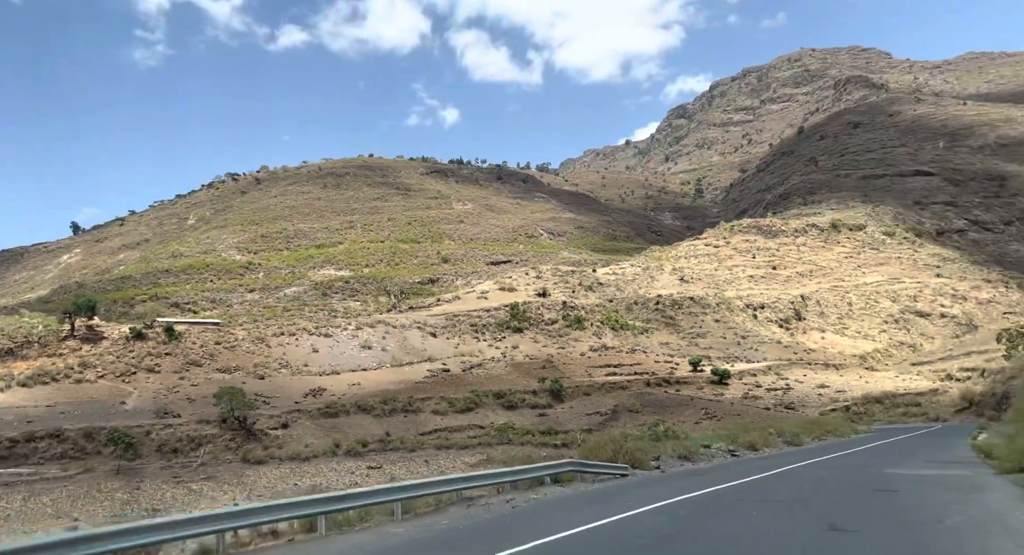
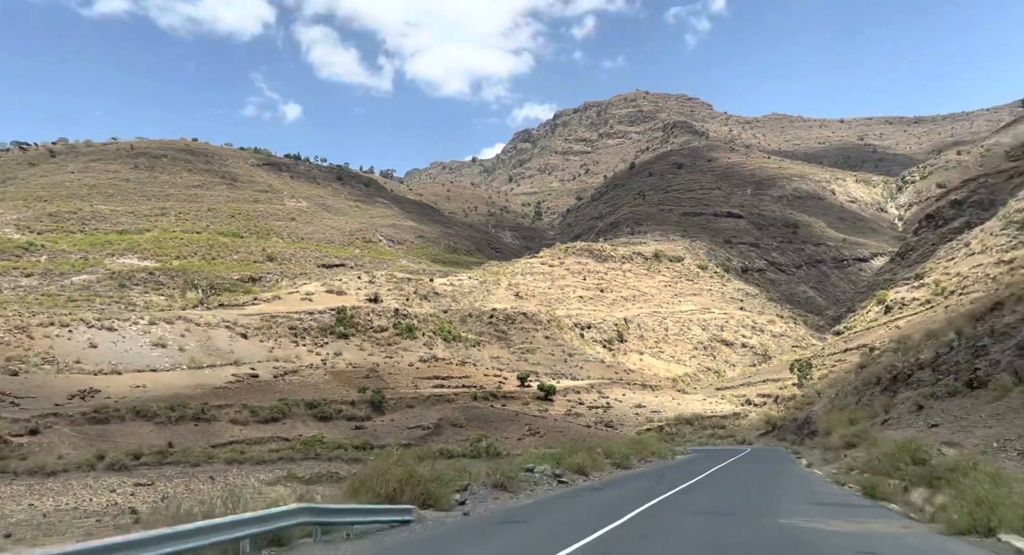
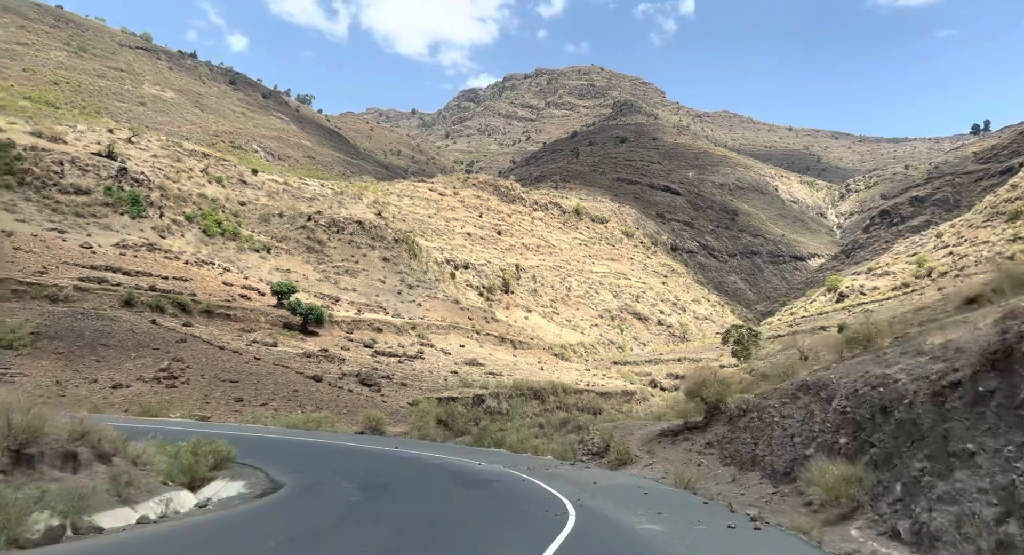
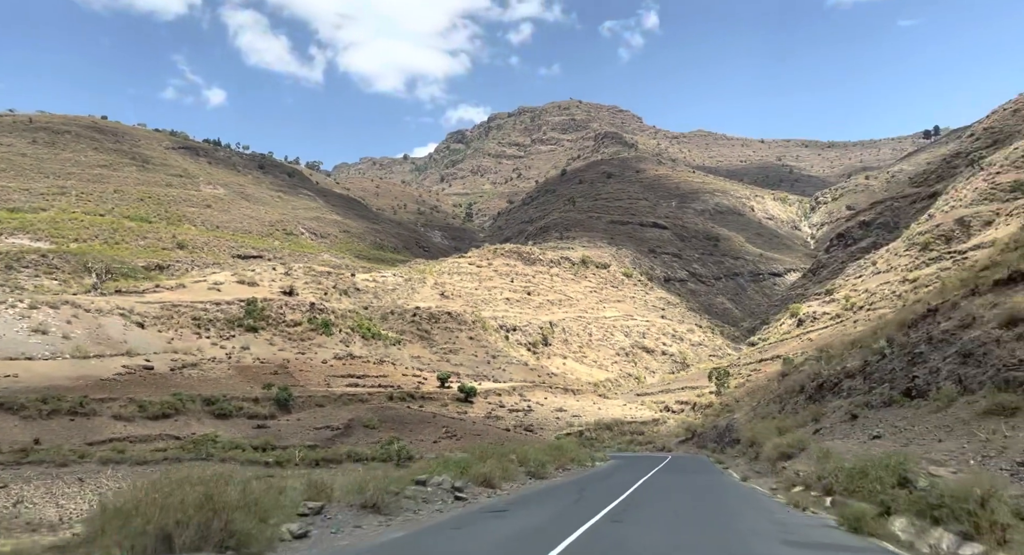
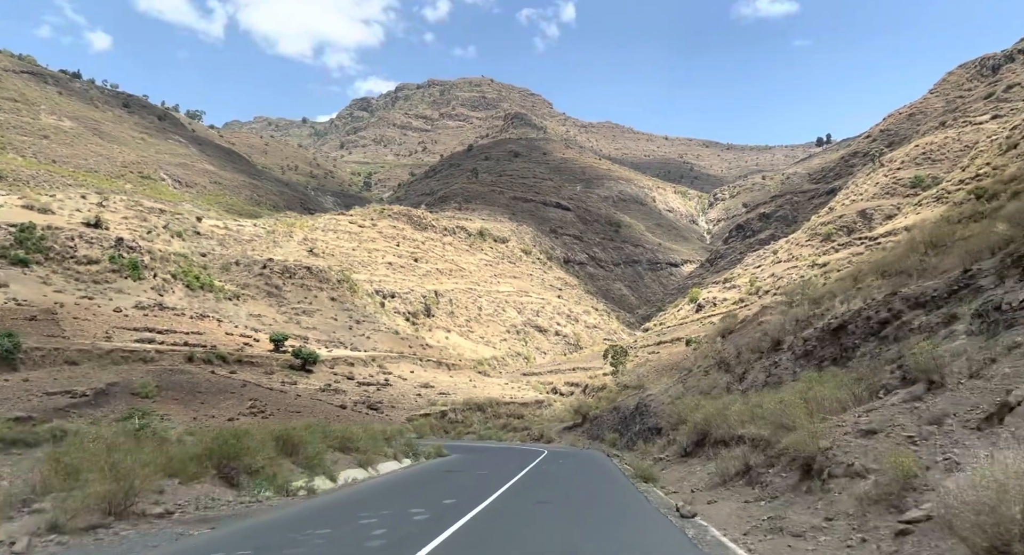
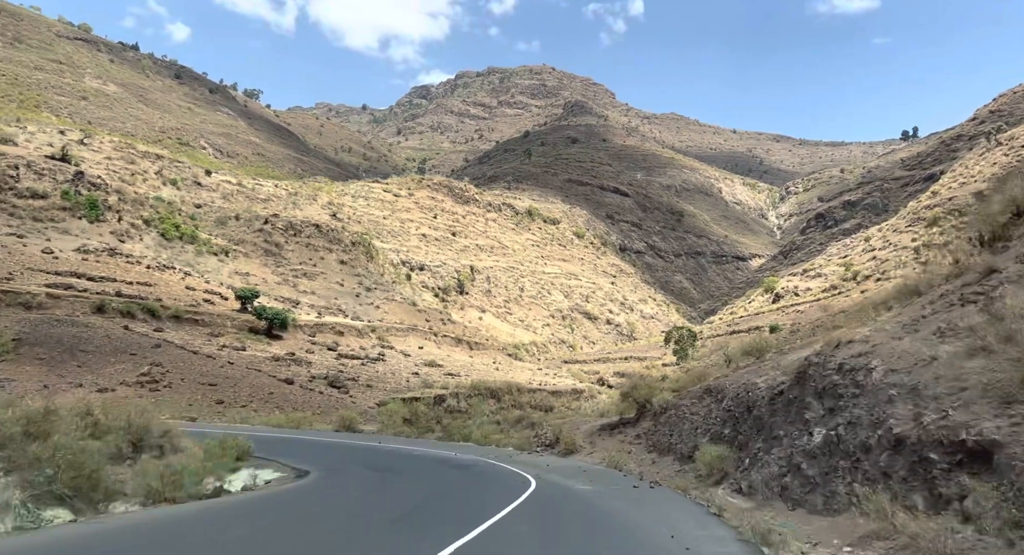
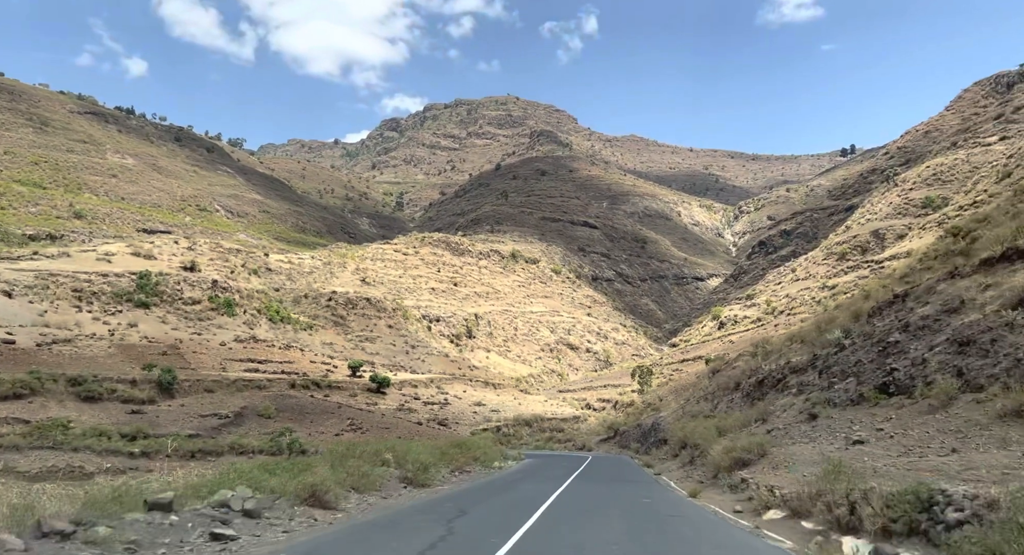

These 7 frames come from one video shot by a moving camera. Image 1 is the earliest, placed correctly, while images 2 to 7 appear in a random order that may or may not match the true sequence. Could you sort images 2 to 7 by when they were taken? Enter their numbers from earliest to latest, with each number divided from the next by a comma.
2, 4, 7, 5, 6, 3
